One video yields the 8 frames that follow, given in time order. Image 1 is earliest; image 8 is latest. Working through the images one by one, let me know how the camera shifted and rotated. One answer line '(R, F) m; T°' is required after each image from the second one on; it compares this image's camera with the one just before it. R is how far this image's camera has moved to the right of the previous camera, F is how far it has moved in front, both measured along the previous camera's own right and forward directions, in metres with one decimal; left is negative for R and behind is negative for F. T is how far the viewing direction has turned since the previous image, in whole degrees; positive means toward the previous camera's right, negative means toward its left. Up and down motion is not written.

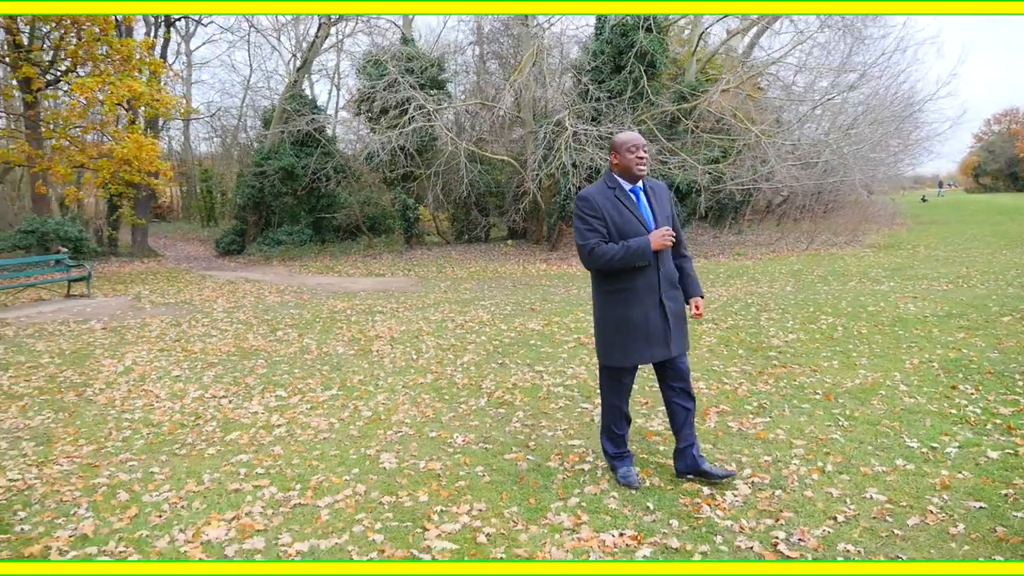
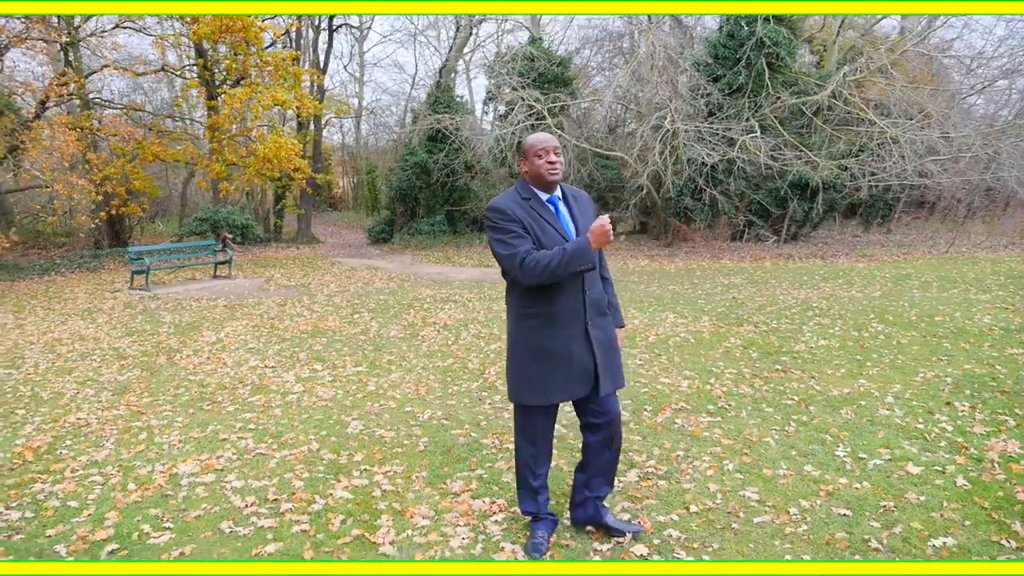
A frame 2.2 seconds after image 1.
(+1.5, -0.4) m; -13°
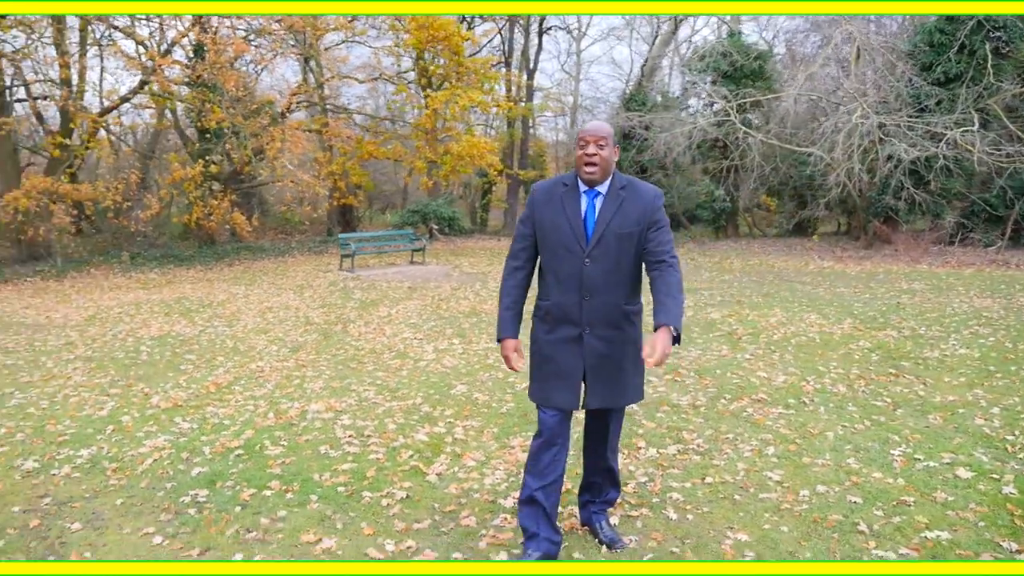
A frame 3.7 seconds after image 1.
(+1.0, -0.5) m; -16°
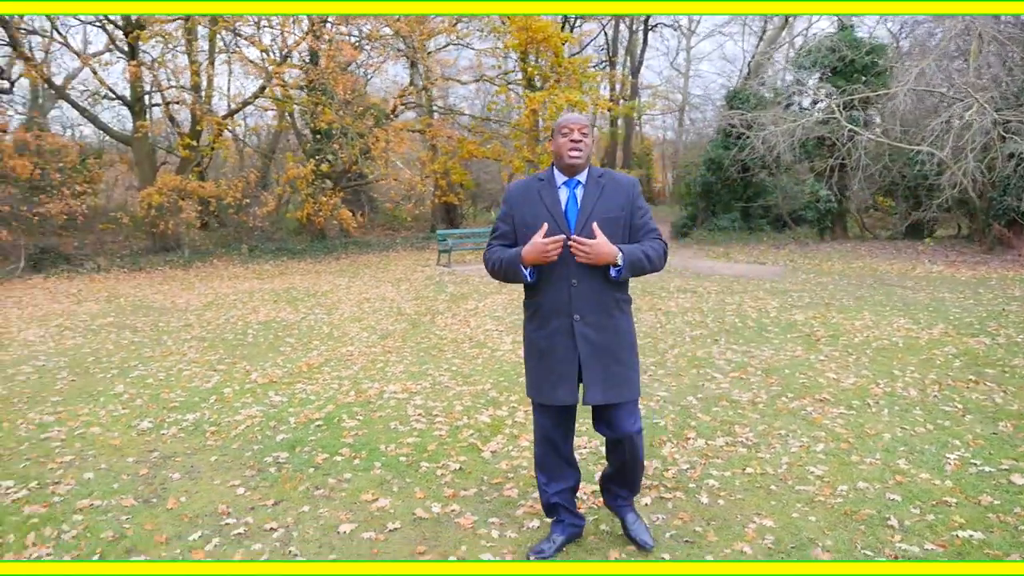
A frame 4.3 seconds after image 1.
(+0.3, -0.3) m; -8°
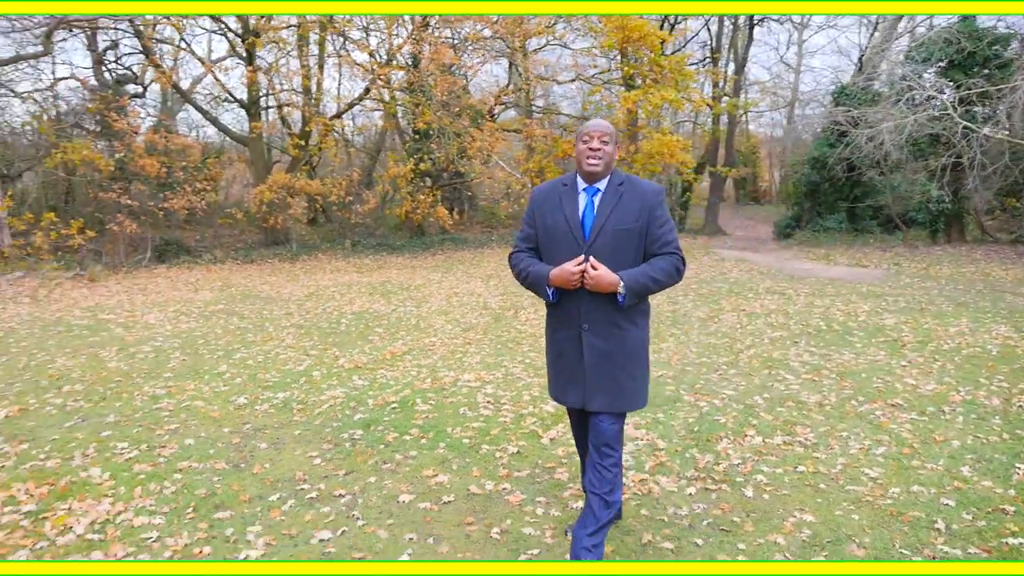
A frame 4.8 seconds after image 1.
(+0.3, -0.2) m; -8°
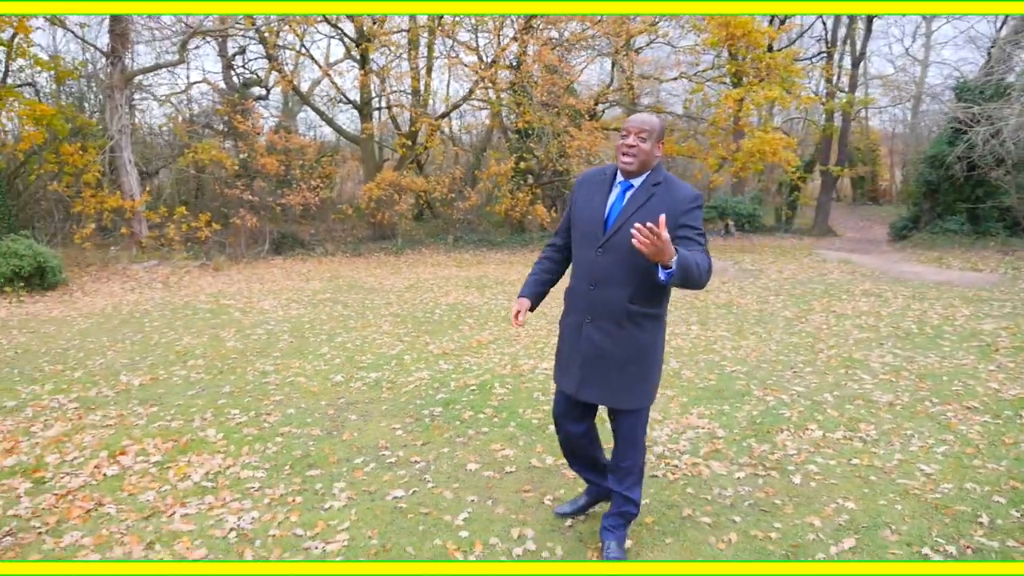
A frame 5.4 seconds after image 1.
(+0.3, -0.4) m; -8°
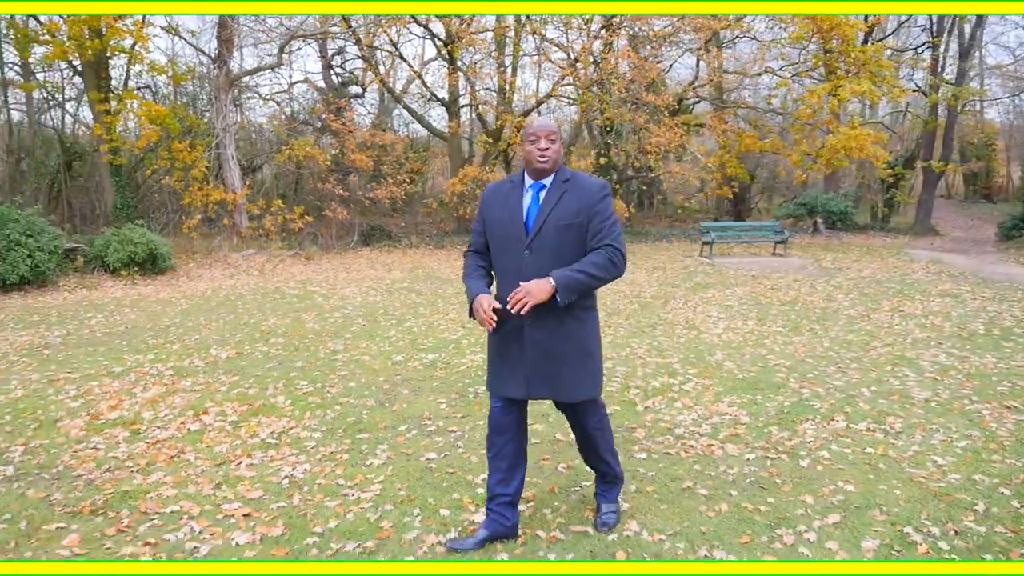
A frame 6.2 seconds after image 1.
(+0.4, -0.4) m; -7°
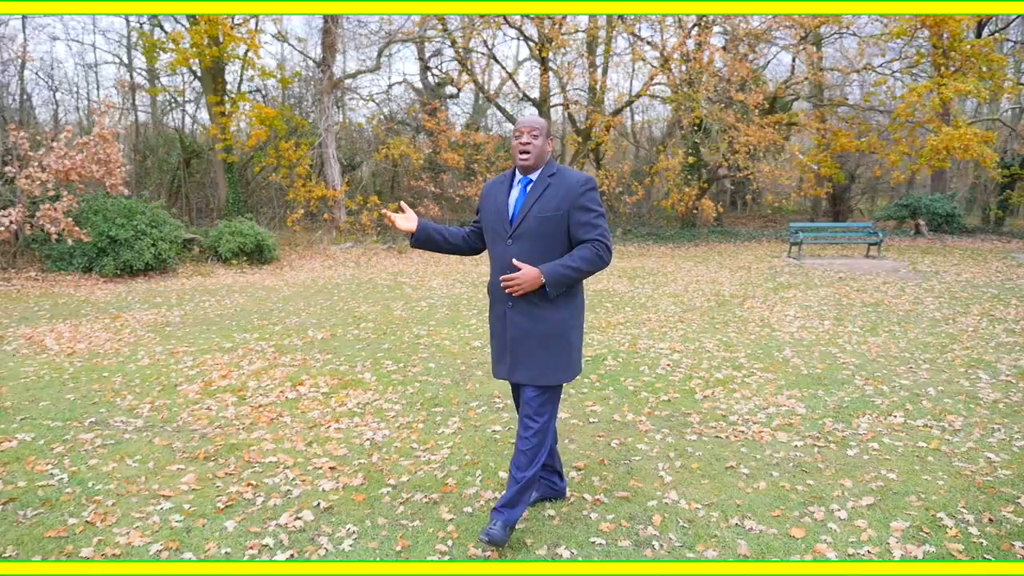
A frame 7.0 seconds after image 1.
(+0.2, -0.4) m; -7°
